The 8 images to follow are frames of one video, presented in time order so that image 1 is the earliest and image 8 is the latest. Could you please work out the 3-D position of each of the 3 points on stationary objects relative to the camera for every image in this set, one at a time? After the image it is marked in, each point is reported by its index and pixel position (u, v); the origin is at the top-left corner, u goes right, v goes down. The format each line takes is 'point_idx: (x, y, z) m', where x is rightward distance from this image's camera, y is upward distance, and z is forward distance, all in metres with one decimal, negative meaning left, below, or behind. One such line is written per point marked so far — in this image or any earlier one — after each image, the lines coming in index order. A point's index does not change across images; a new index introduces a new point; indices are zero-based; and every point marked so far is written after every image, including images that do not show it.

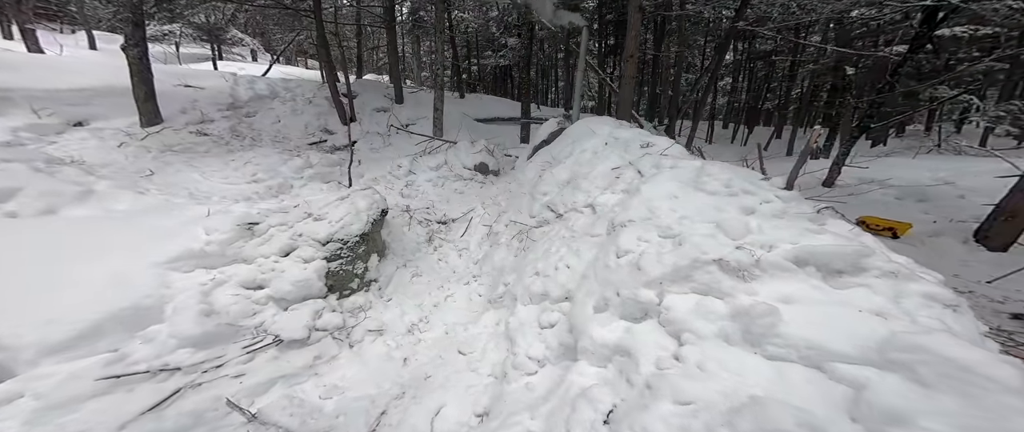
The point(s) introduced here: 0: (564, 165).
0: (+1.1, +0.8, +6.1) m
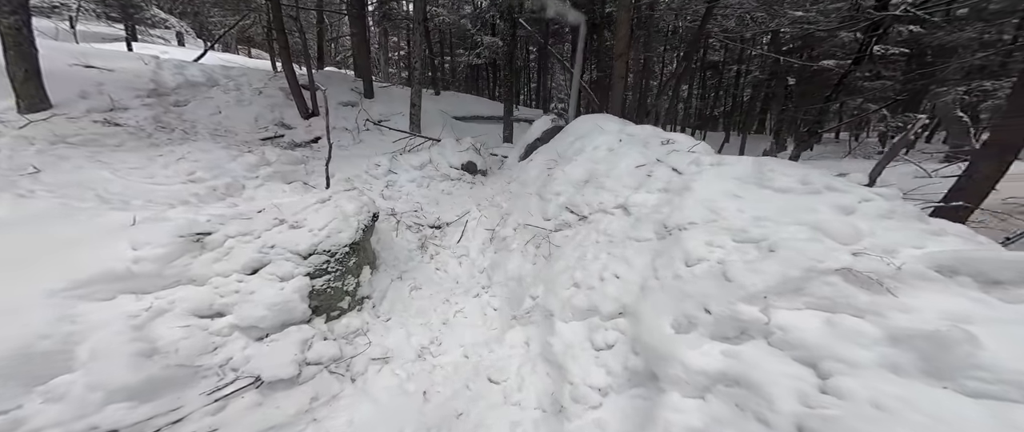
0: (+1.2, +0.7, +5.7) m
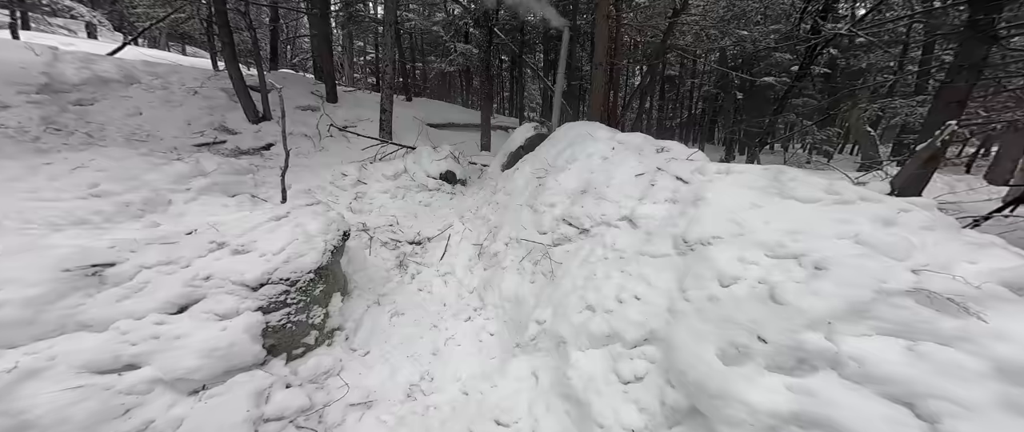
0: (+1.0, +0.6, +5.4) m
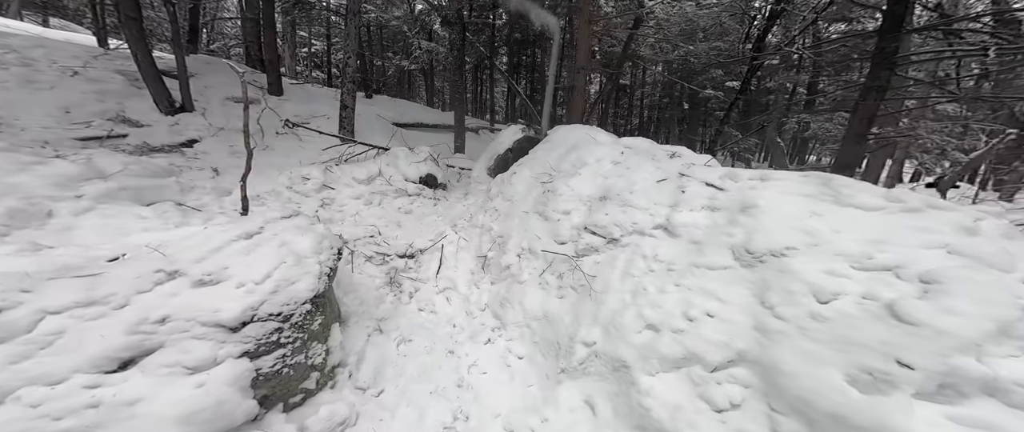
0: (+1.0, +0.5, +5.2) m
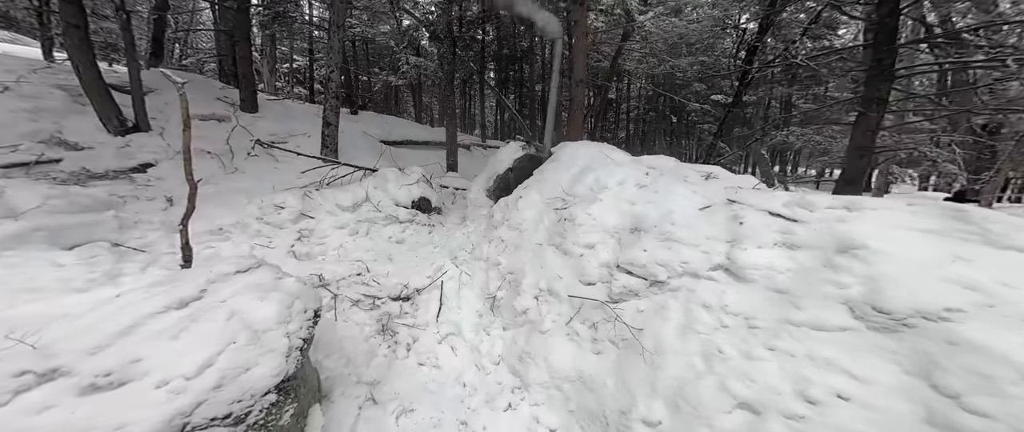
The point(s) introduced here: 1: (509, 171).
0: (+1.1, +0.1, +4.6) m
1: (-0.1, +0.9, +7.1) m
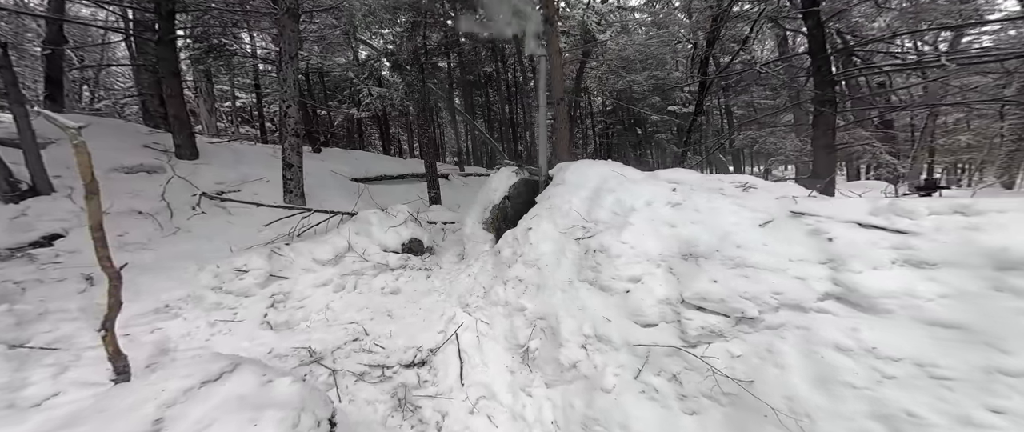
0: (+1.4, -0.2, +4.1) m
1: (-0.1, +0.3, +6.6) m
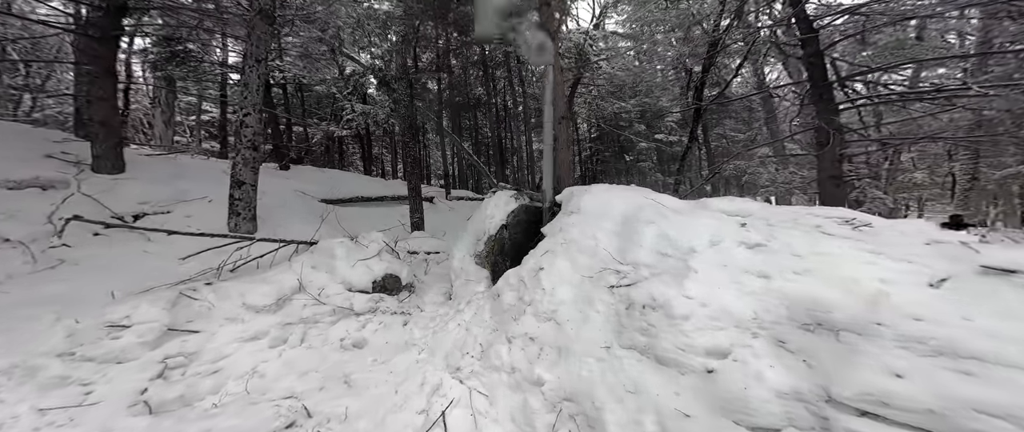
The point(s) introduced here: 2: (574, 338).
0: (+1.6, -0.5, +2.9) m
1: (-0.1, -0.2, +5.3) m
2: (+0.6, -1.1, +3.3) m
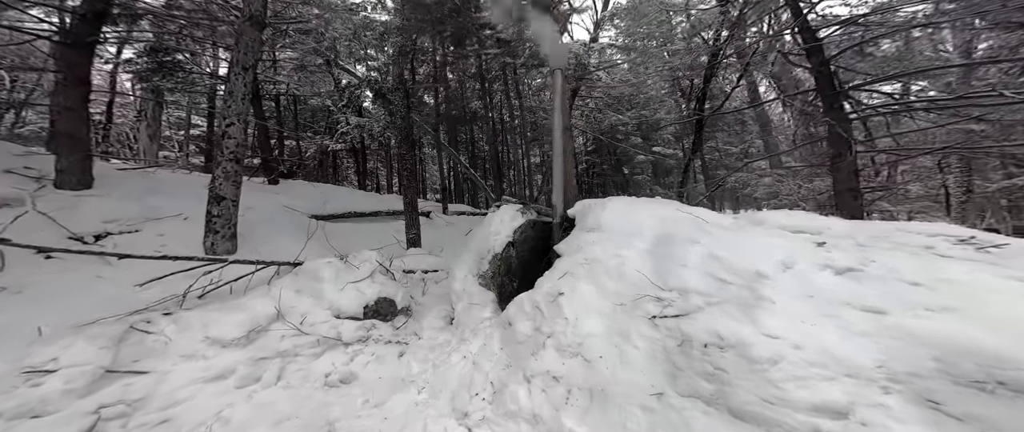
0: (+1.8, -0.5, +2.3) m
1: (+0.1, -0.4, +4.7) m
2: (+0.7, -1.2, +2.7) m
